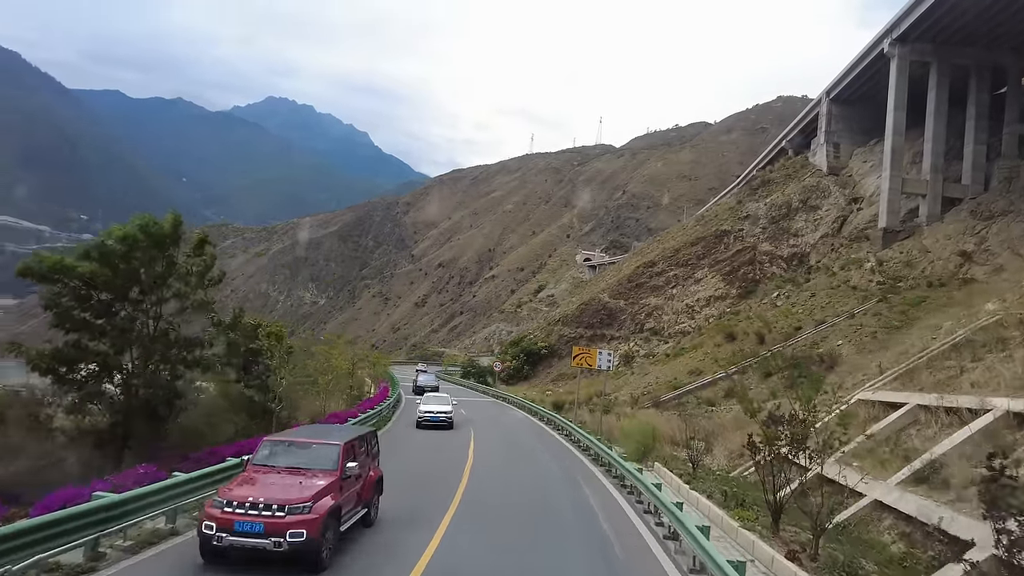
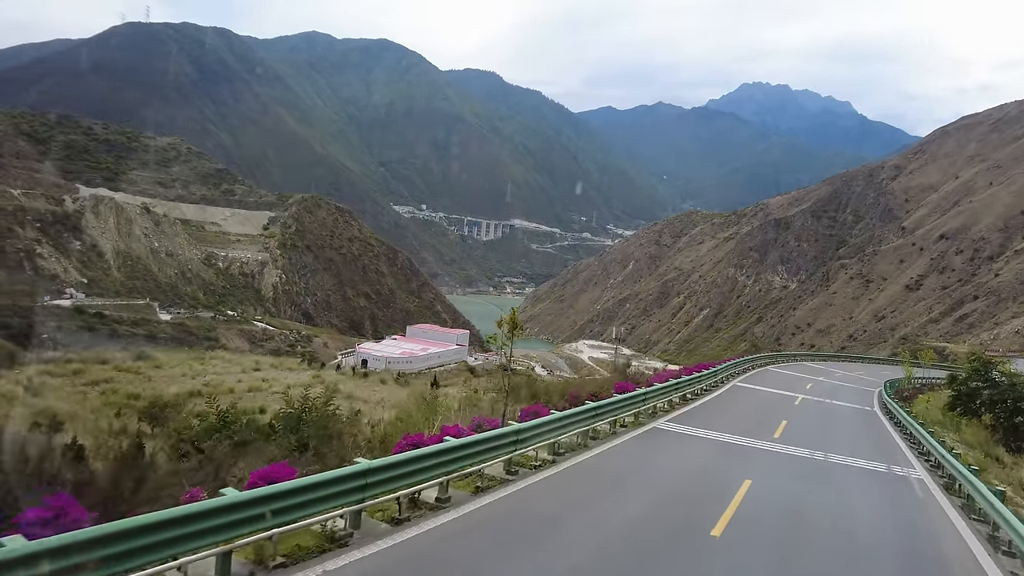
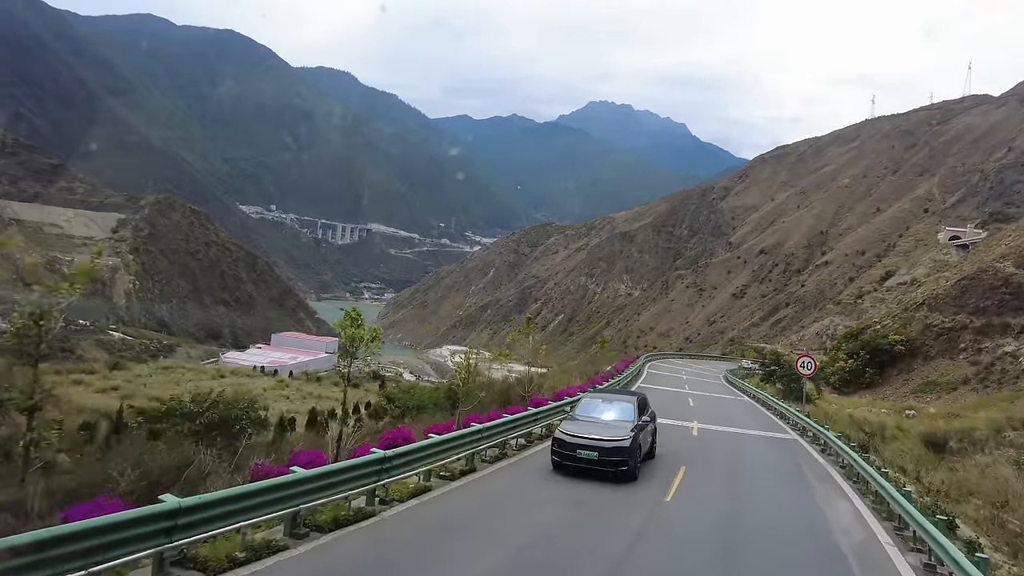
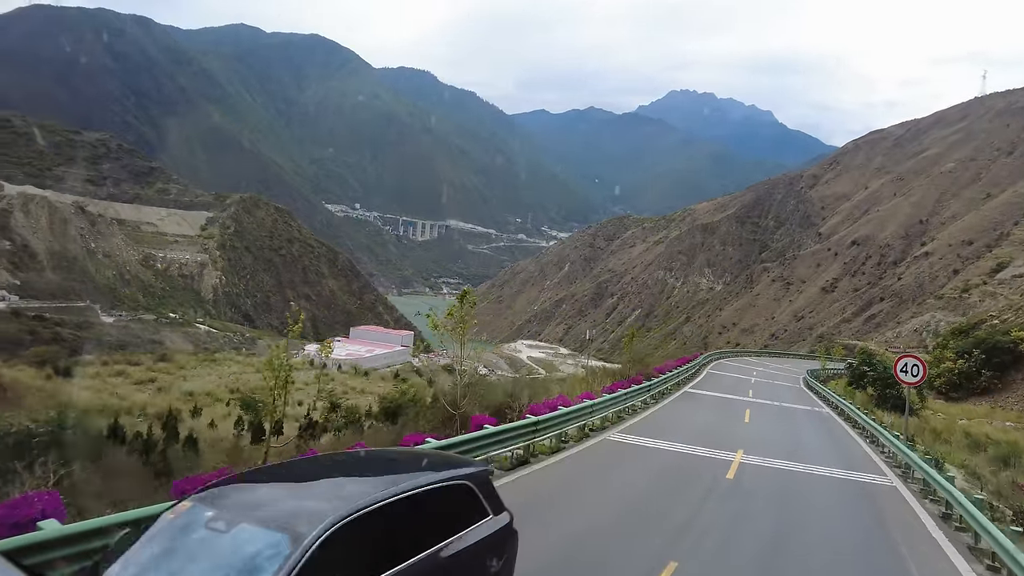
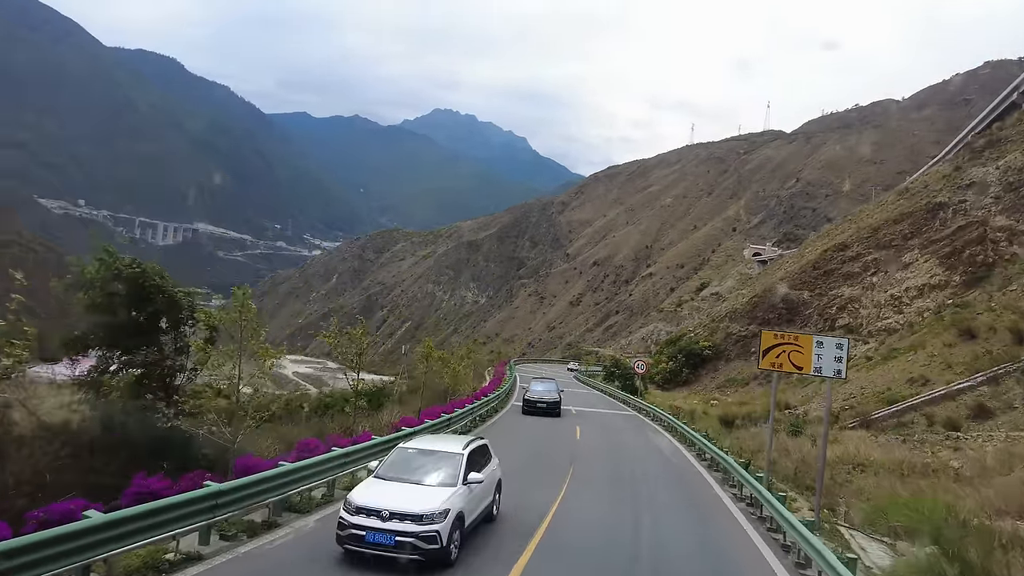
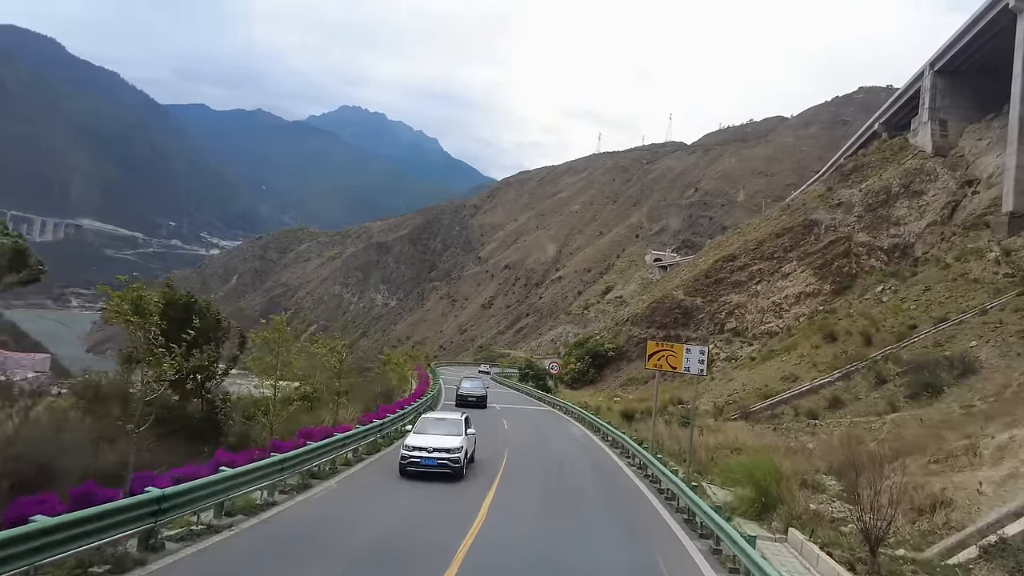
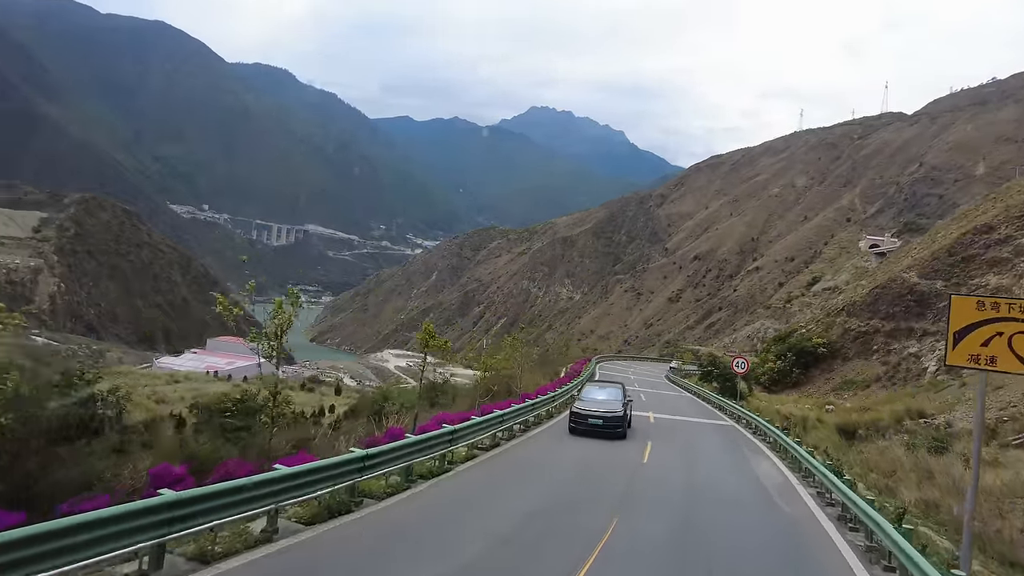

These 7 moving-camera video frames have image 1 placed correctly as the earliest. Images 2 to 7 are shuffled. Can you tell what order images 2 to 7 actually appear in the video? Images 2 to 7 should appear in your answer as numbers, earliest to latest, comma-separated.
6, 5, 7, 3, 4, 2
